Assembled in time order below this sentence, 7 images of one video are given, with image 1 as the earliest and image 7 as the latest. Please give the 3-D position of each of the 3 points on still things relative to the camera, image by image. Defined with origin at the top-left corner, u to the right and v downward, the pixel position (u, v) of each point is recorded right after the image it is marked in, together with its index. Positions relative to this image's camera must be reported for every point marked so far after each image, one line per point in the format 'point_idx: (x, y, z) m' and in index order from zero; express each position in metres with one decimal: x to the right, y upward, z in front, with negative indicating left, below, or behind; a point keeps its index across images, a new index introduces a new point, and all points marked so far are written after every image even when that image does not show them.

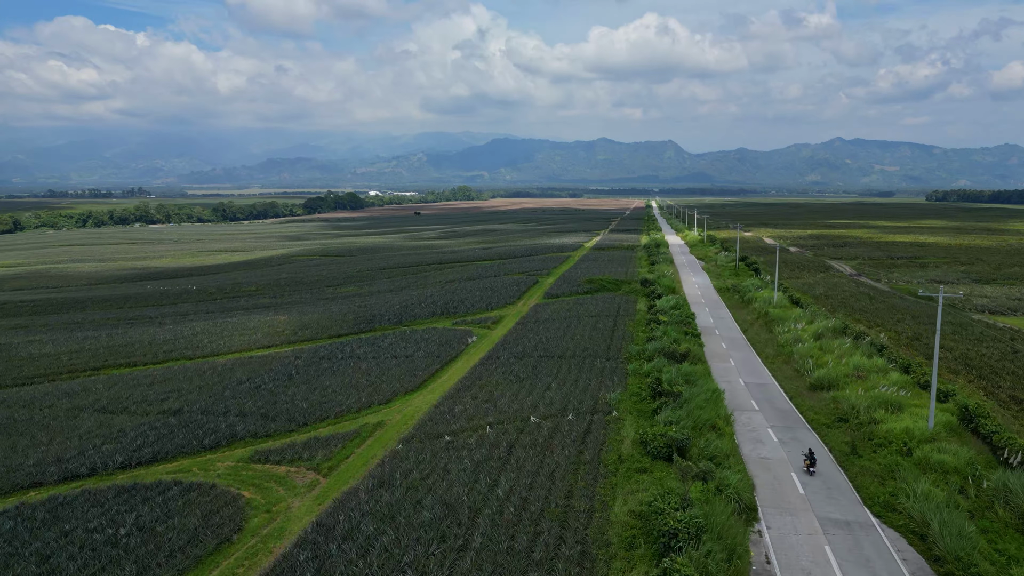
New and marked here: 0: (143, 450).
0: (-11.7, -5.2, +19.7) m
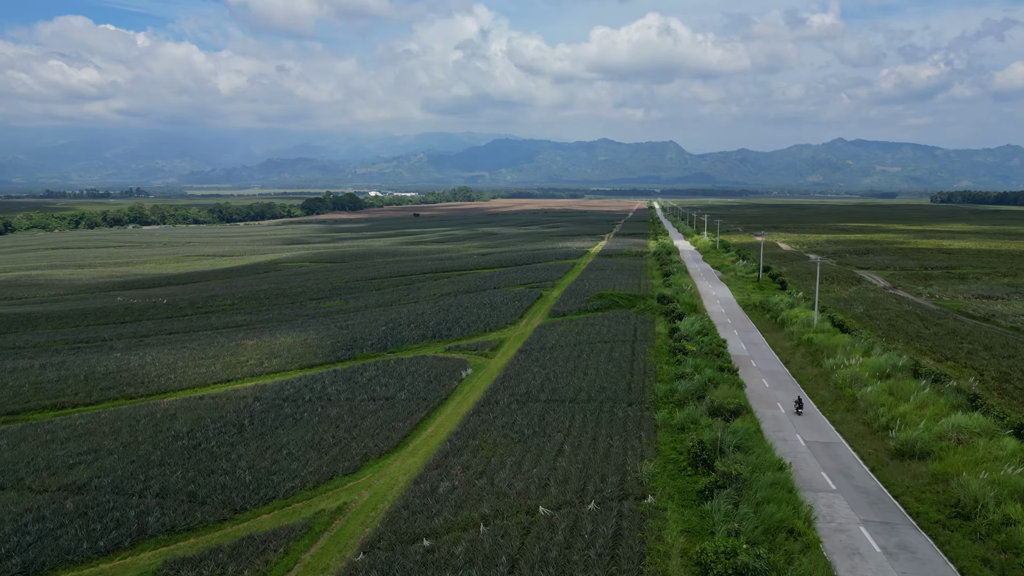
0: (-11.7, -6.3, +14.4) m
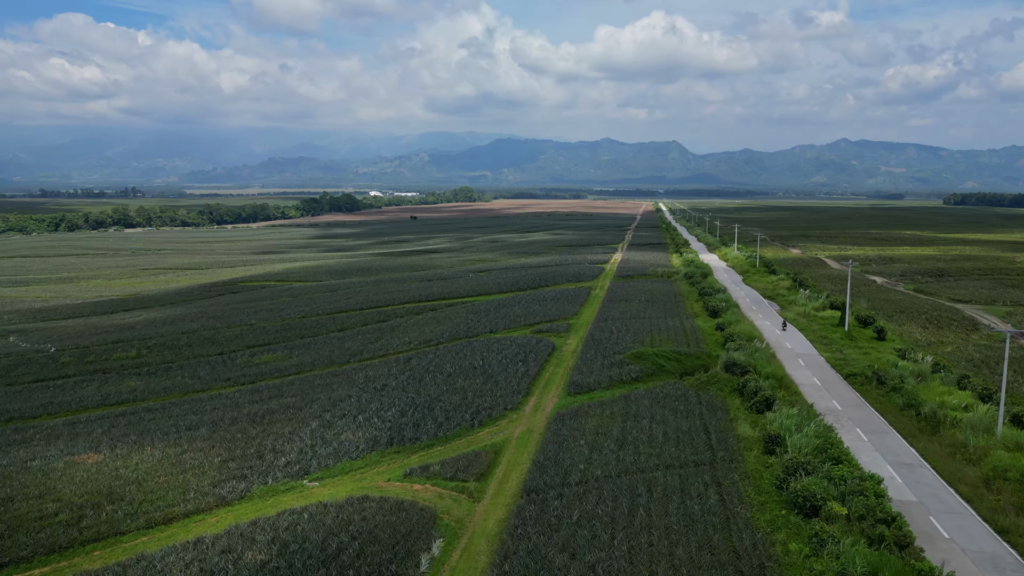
0: (-11.7, -9.3, +1.1) m
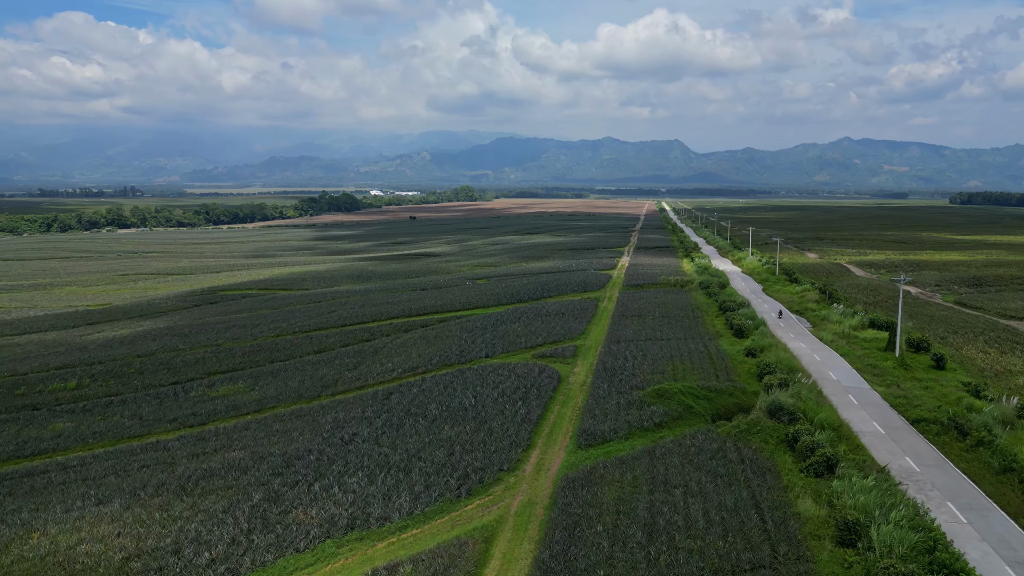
0: (-11.9, -10.5, -4.2) m
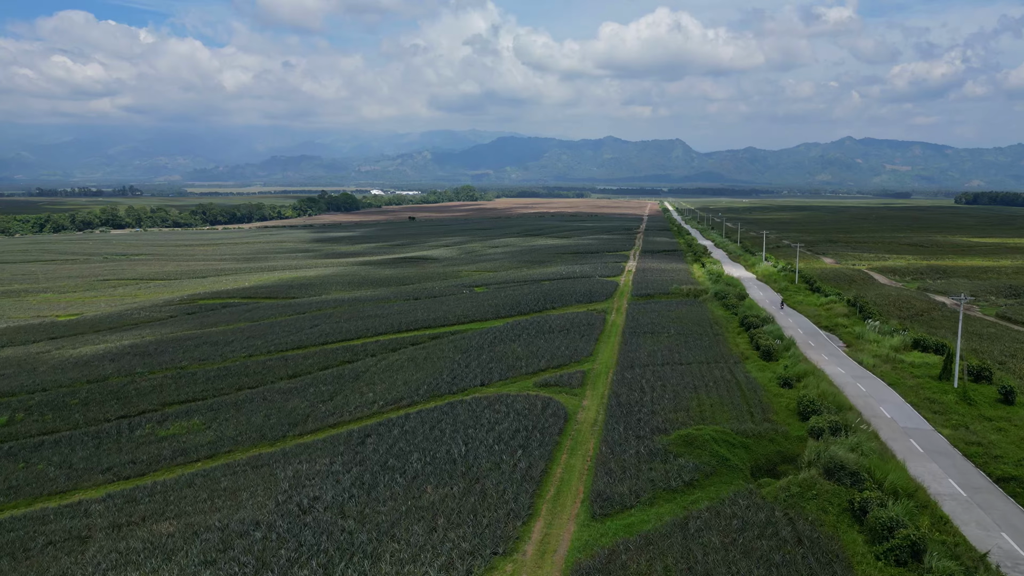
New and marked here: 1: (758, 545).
0: (-12.0, -11.5, -8.7) m
1: (+6.9, -7.2, +17.4) m
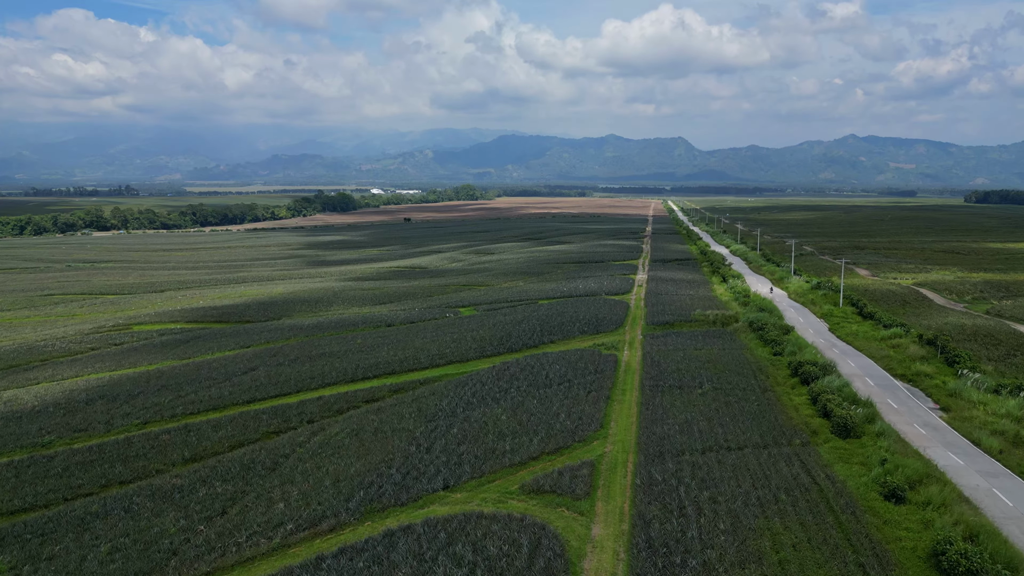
0: (-13.1, -13.7, -18.7) m
1: (+6.0, -9.3, +7.4) m
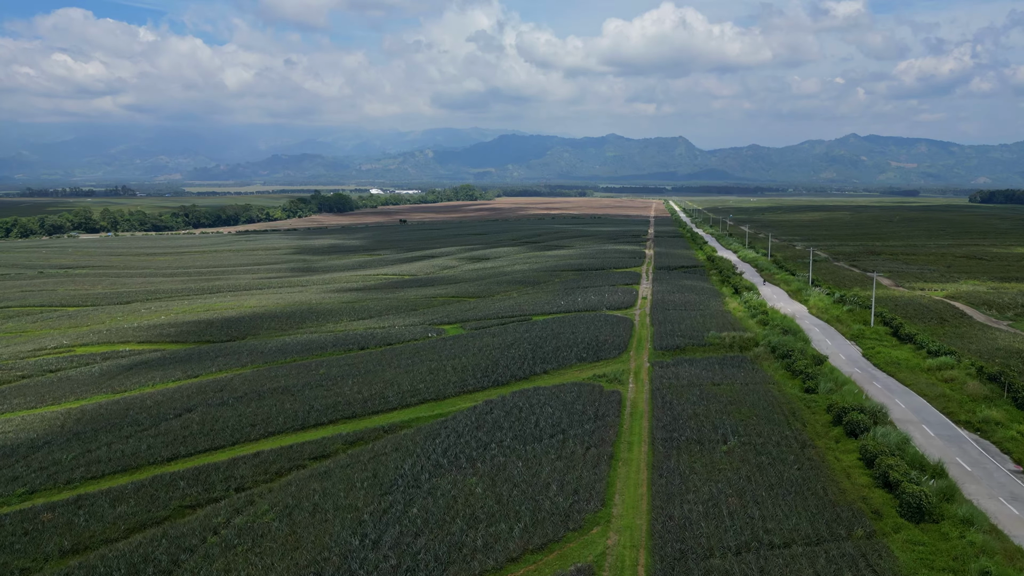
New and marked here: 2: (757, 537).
0: (-14.0, -15.1, -24.7) m
1: (+5.1, -10.7, +1.4) m
2: (+7.5, -7.6, +19.2) m
